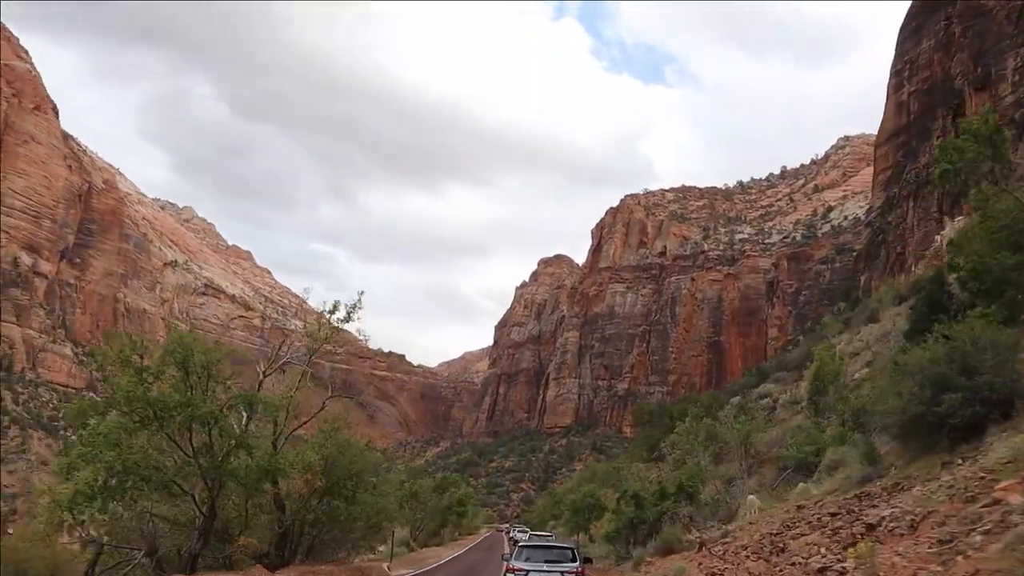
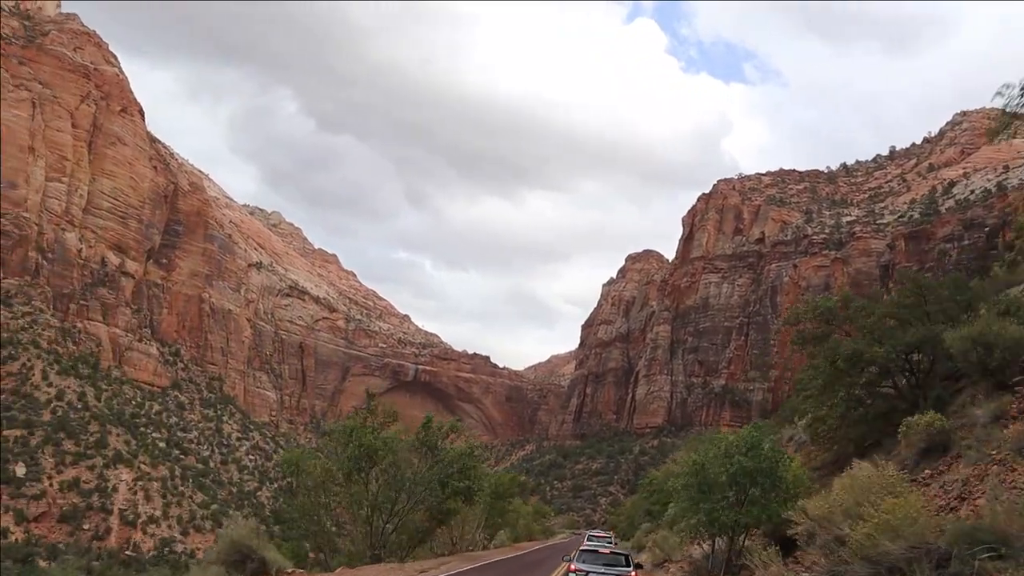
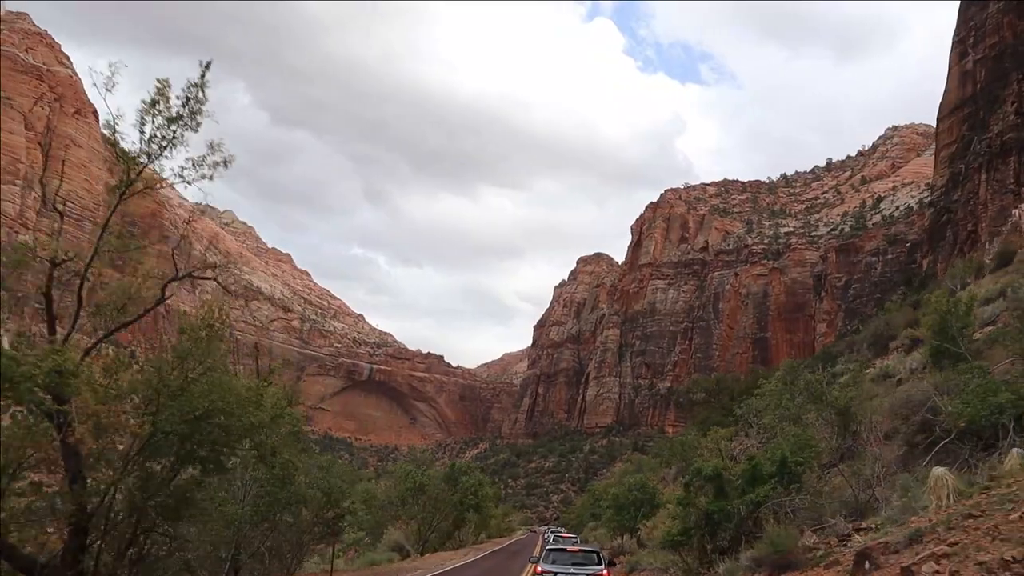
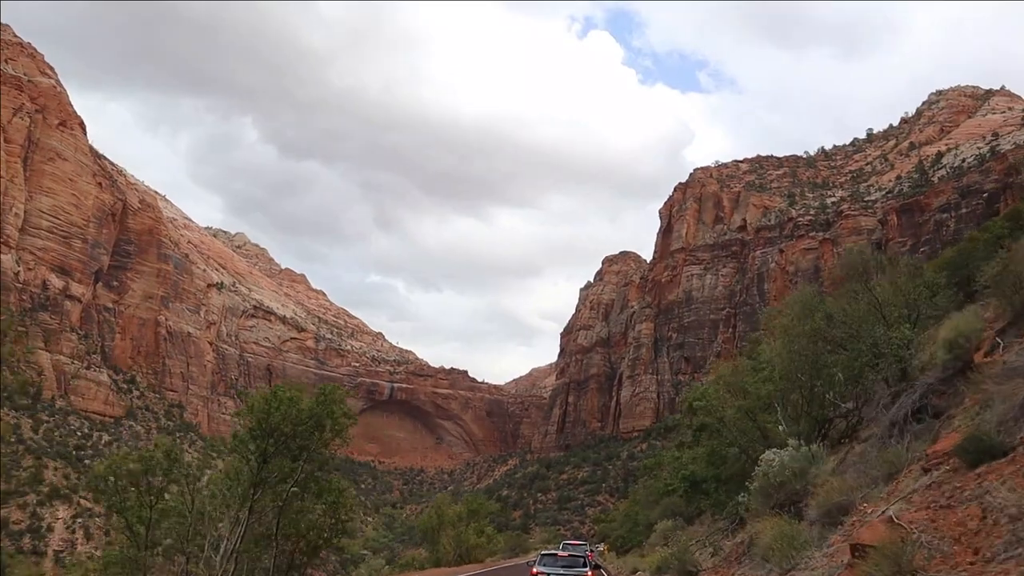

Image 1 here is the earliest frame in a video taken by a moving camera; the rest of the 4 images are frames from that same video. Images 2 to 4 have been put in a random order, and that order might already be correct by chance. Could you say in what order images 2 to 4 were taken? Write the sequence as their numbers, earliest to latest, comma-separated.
3, 2, 4
